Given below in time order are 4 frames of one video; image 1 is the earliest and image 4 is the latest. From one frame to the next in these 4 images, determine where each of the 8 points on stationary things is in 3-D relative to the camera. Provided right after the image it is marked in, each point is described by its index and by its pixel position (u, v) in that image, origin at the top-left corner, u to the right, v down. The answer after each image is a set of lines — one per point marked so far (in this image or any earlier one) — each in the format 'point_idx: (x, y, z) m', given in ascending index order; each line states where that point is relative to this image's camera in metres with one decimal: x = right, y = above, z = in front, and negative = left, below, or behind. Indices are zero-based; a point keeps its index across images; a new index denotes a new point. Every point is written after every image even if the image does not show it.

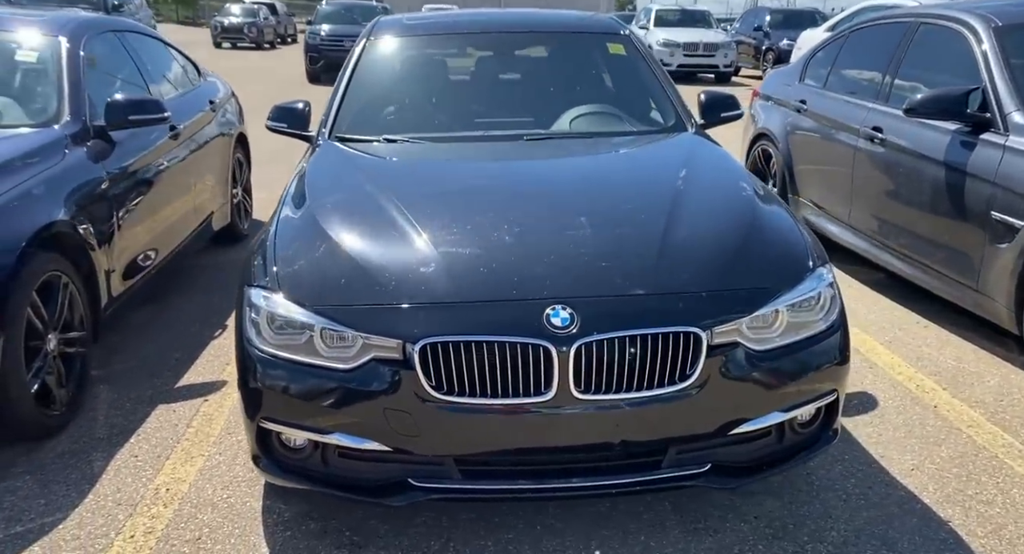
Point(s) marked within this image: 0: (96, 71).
0: (-2.2, +1.1, +4.3) m
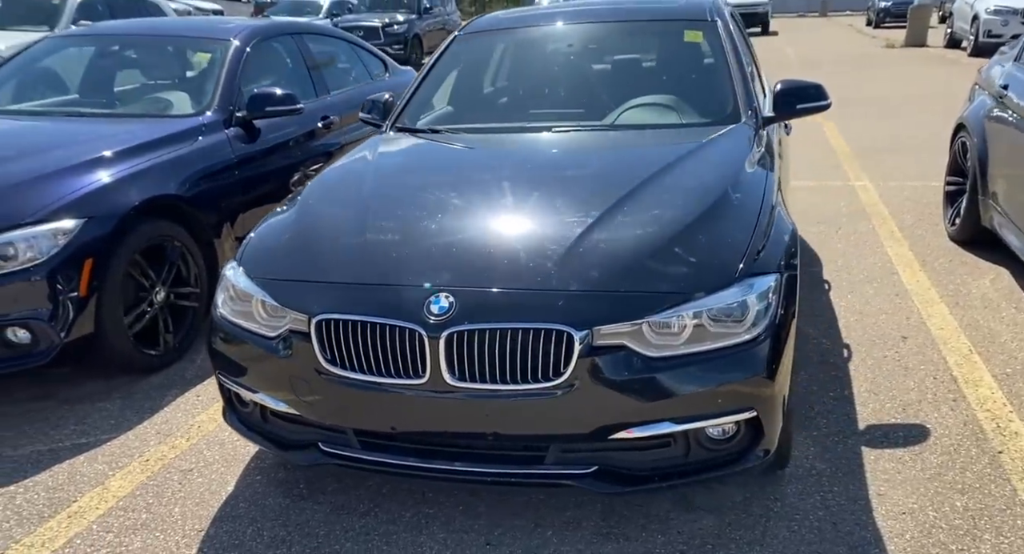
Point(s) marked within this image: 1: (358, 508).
0: (-1.6, +1.3, +5.1) m
1: (-0.5, -0.8, +2.7) m
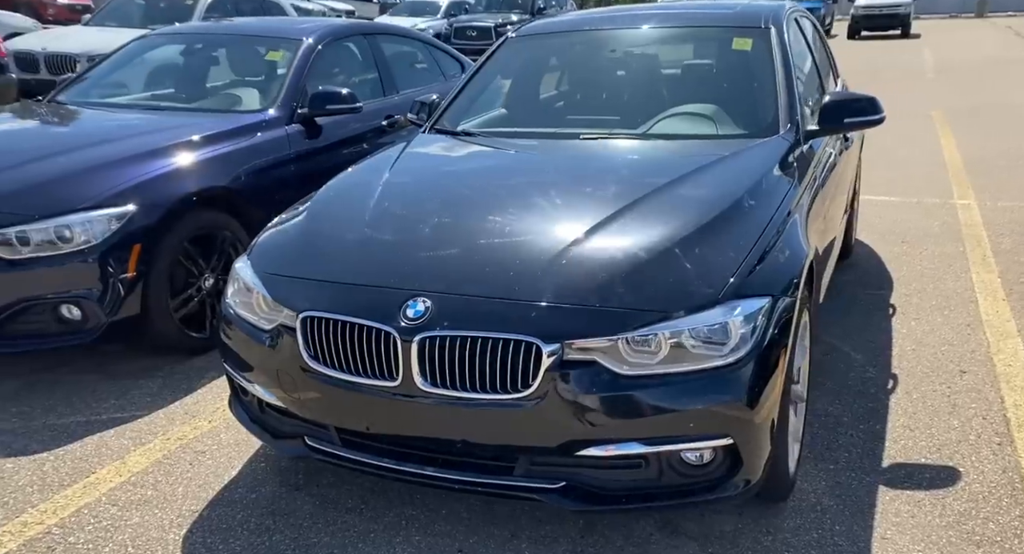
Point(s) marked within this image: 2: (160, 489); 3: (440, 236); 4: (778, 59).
0: (-1.2, +1.3, +5.2) m
1: (-0.5, -0.7, +2.7) m
2: (-1.2, -0.7, +2.9) m
3: (-0.2, +0.1, +2.6) m
4: (+1.3, +1.0, +3.8) m
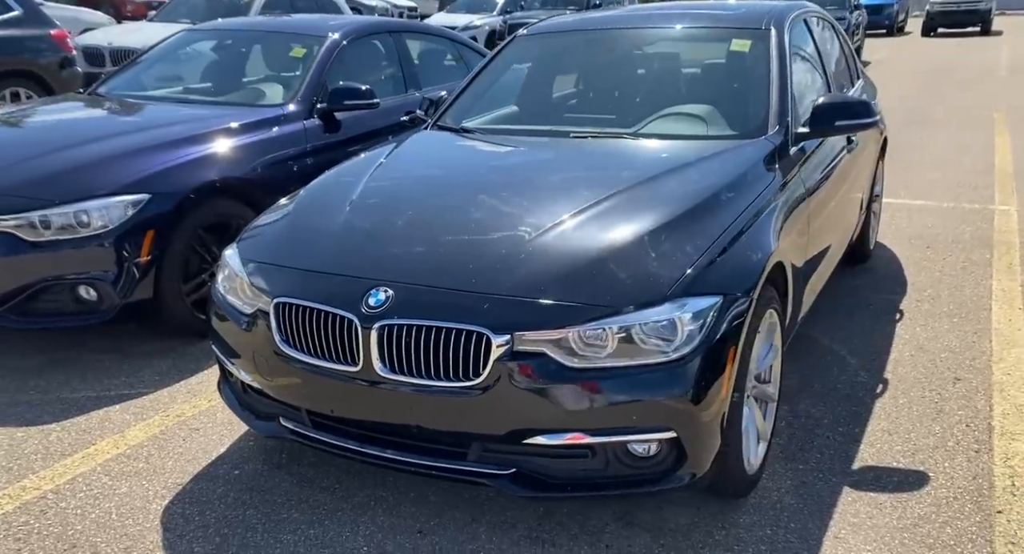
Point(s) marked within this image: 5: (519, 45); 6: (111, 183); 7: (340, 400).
0: (-1.1, +1.4, +5.4) m
1: (-0.7, -0.7, +2.9) m
2: (-1.3, -0.7, +3.0) m
3: (-0.3, +0.2, +2.7) m
4: (+1.3, +1.0, +3.7) m
5: (+0.1, +1.3, +4.5) m
6: (-1.8, +0.4, +3.8) m
7: (-0.5, -0.4, +2.5) m
